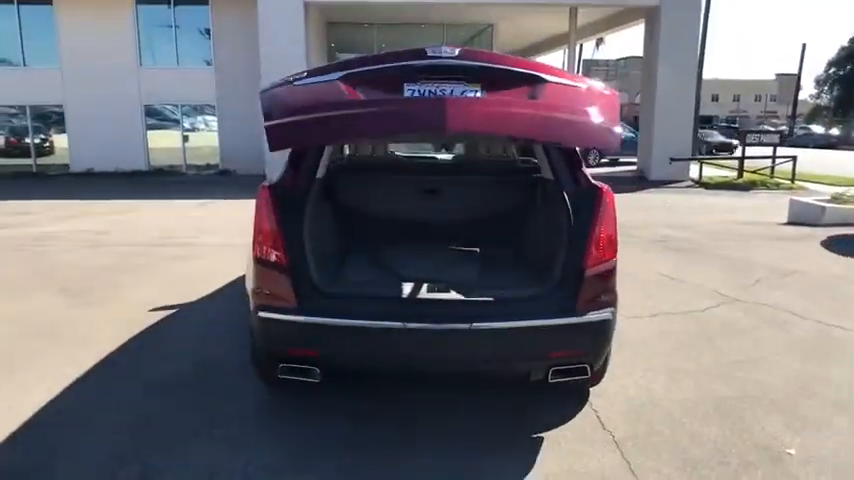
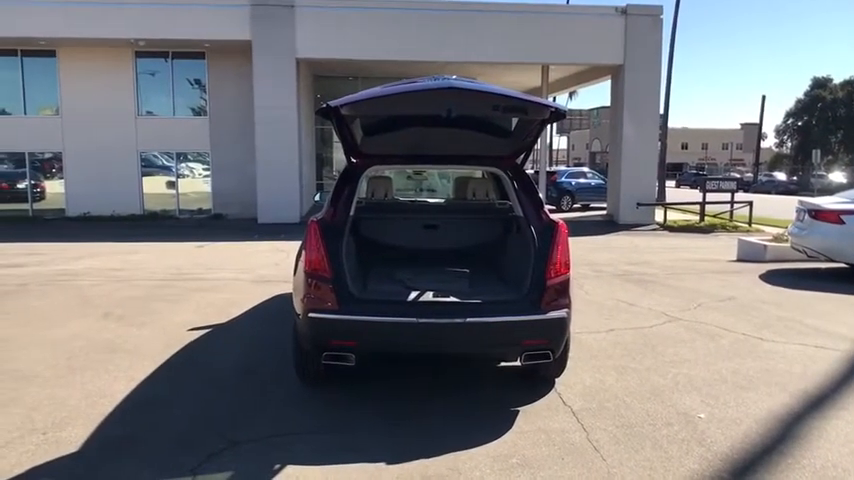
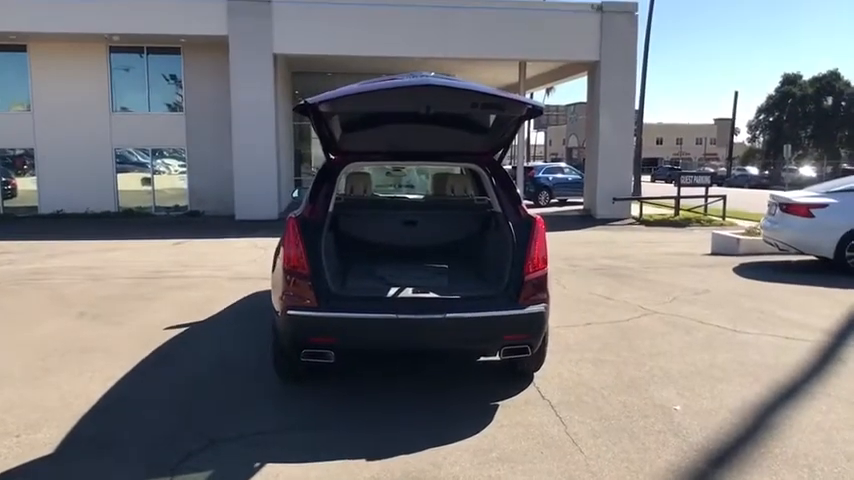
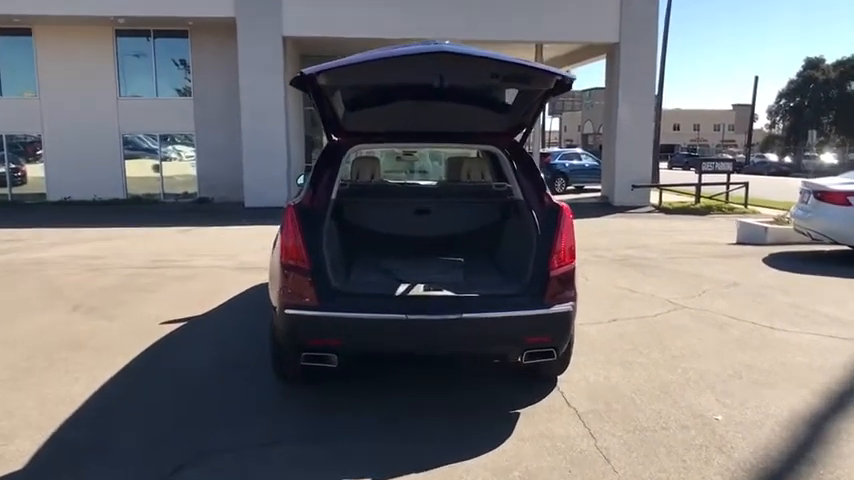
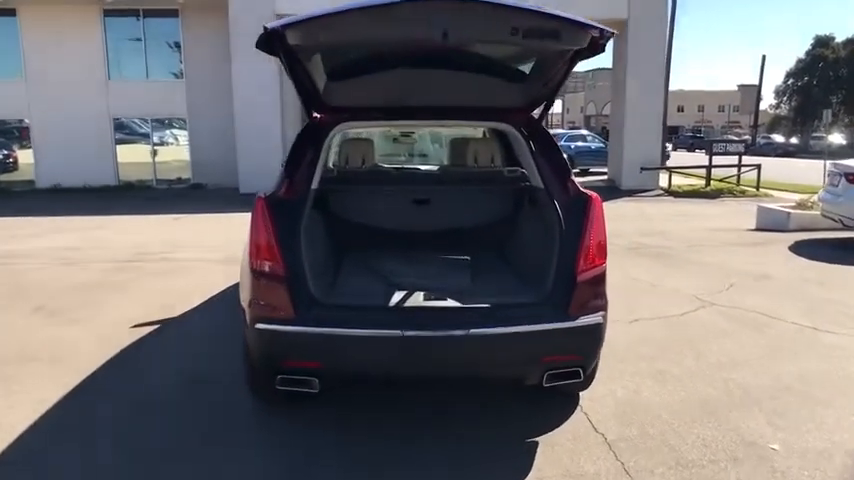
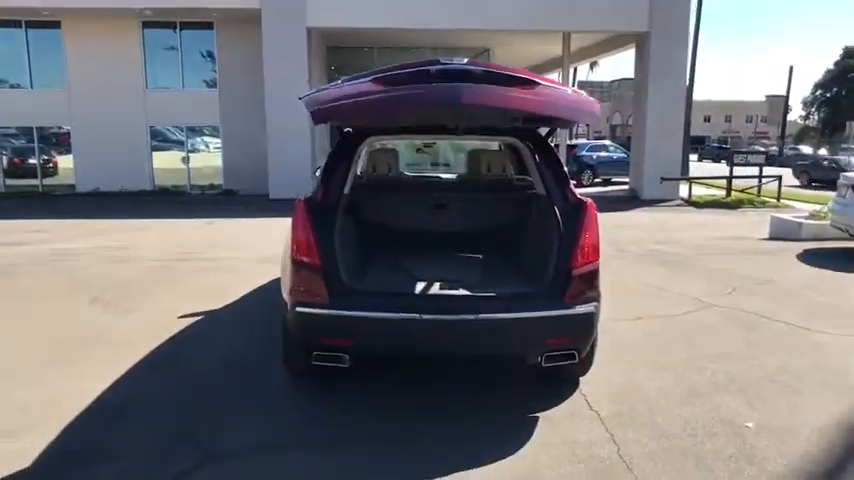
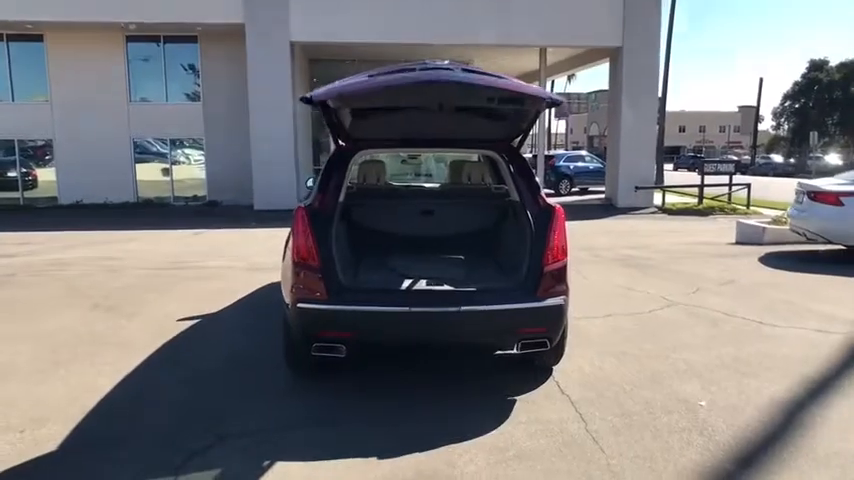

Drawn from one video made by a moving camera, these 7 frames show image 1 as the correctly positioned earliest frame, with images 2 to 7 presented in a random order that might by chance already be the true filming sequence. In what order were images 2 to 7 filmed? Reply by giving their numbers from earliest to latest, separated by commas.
6, 7, 3, 2, 4, 5
